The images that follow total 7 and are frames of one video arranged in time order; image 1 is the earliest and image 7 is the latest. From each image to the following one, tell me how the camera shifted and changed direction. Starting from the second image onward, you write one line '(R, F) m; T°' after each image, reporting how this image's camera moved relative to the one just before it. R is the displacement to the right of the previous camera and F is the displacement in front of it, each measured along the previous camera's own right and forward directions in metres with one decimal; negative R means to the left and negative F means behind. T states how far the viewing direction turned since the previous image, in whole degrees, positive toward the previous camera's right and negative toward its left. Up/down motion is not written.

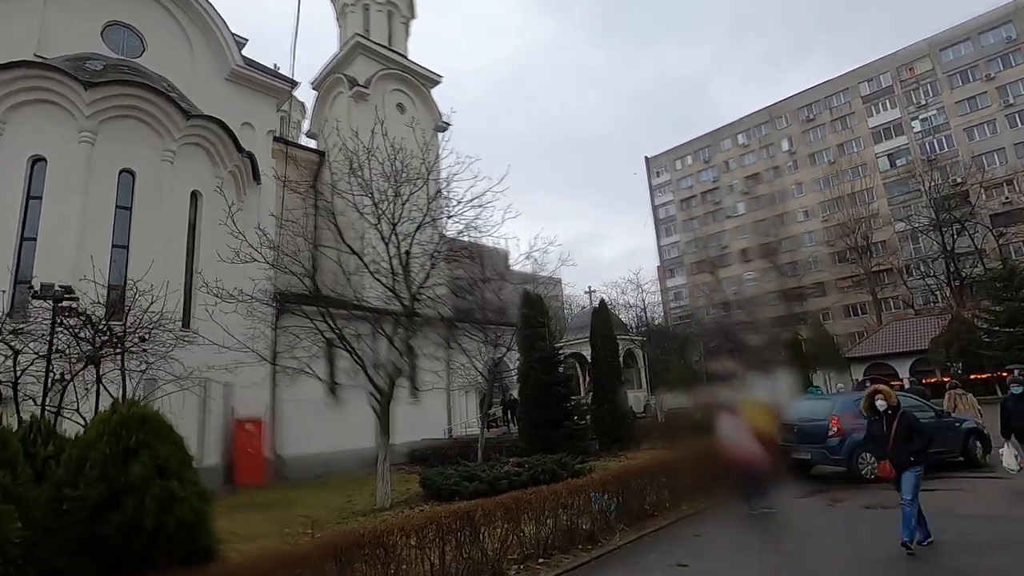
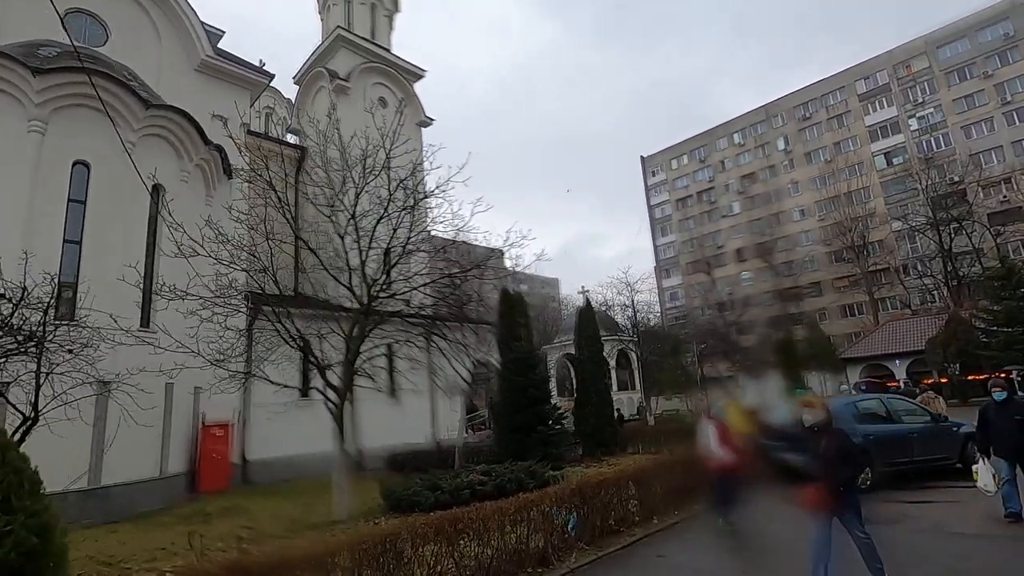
(+0.5, +0.6) m; 0°
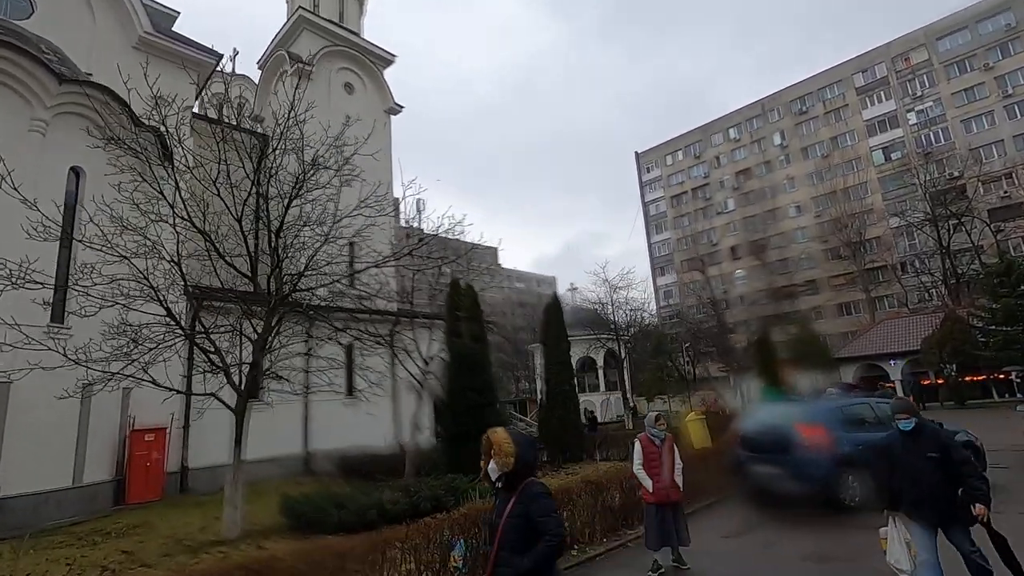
(+1.1, +1.1) m; 0°
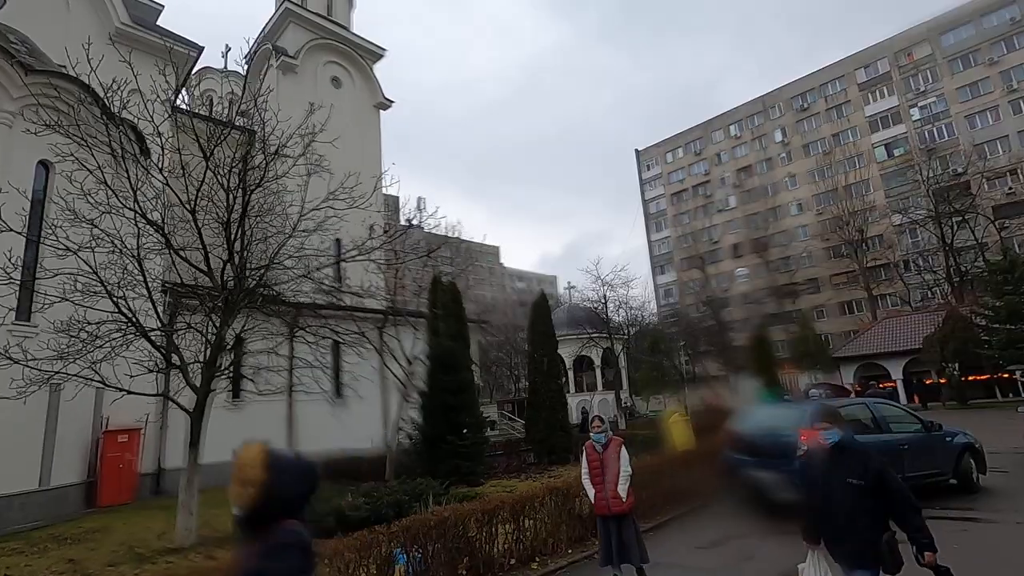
(+0.5, +0.4) m; 0°
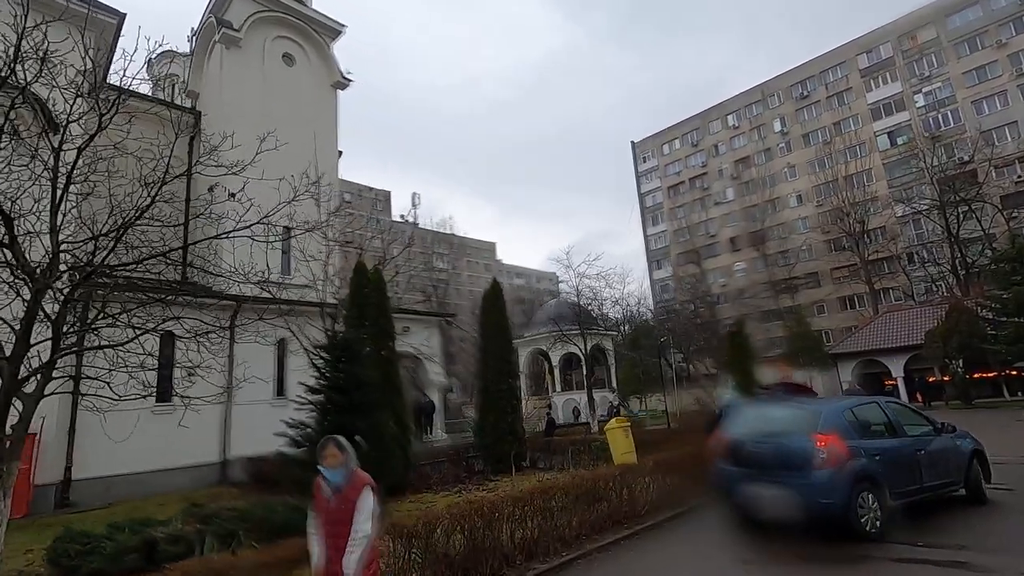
(+1.4, +1.5) m; -1°
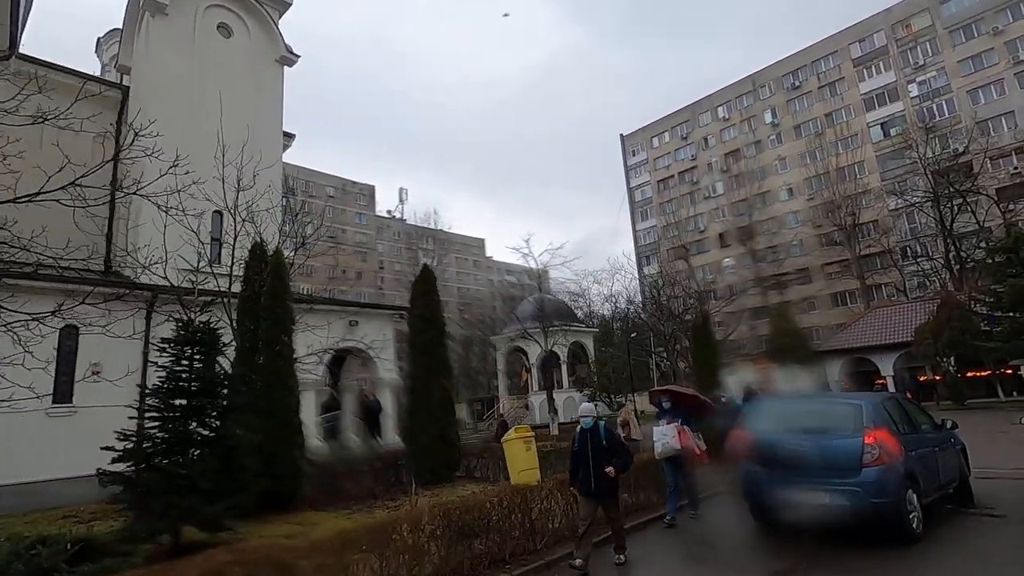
(+1.4, +1.4) m; 0°
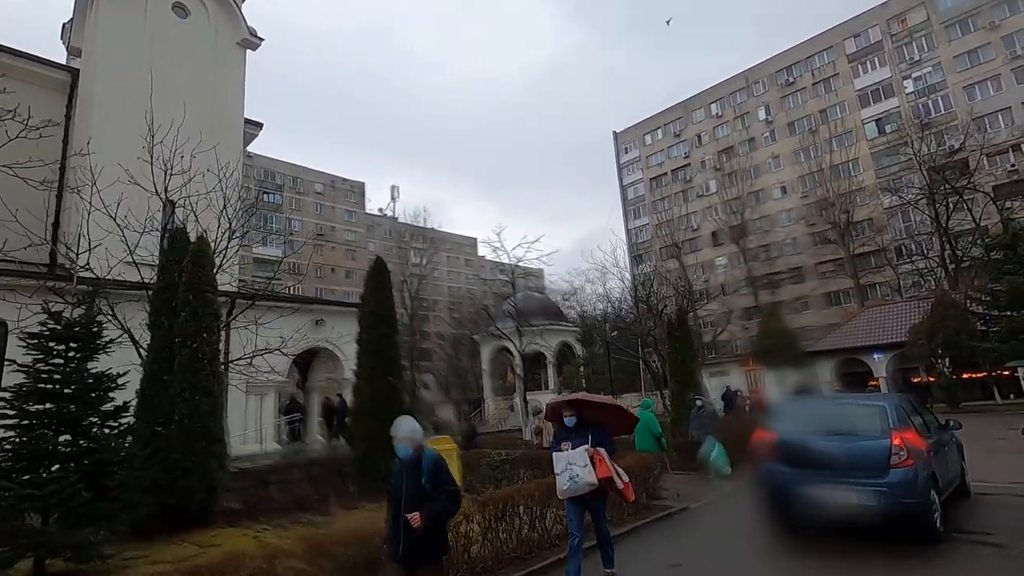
(+0.8, +0.9) m; 0°
